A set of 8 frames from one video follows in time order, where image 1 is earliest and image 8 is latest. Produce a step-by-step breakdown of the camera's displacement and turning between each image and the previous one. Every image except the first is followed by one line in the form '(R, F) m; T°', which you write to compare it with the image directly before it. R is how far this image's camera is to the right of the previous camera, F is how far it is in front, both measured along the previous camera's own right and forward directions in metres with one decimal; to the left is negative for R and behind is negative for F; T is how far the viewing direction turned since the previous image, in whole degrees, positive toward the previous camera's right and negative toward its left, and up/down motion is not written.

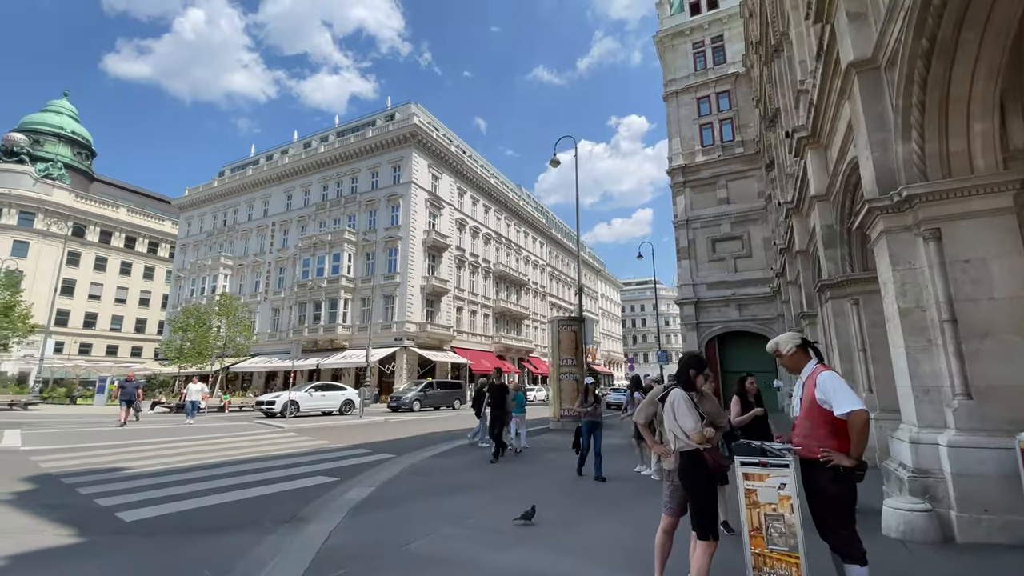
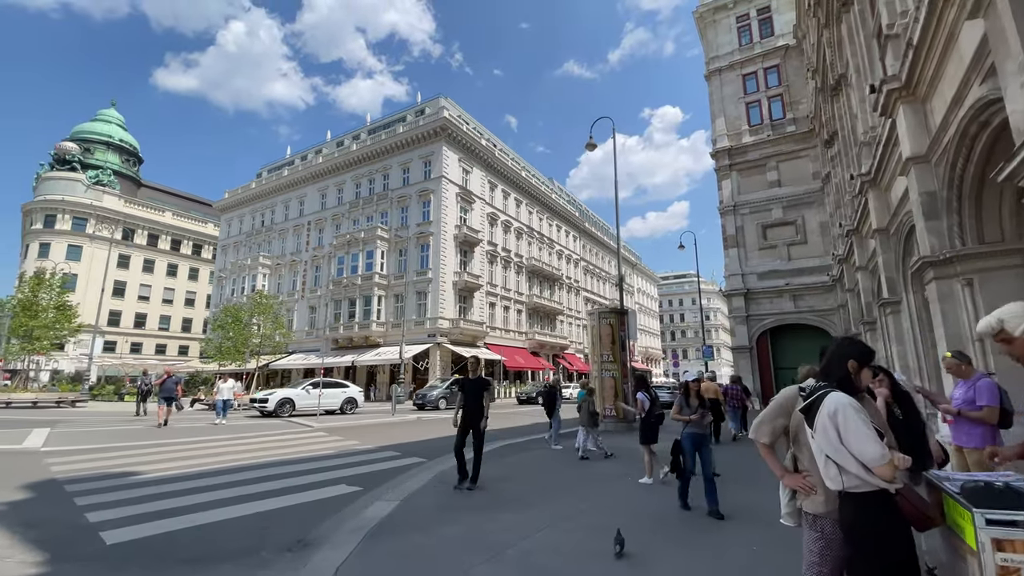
(-0.1, +1.0) m; -4°
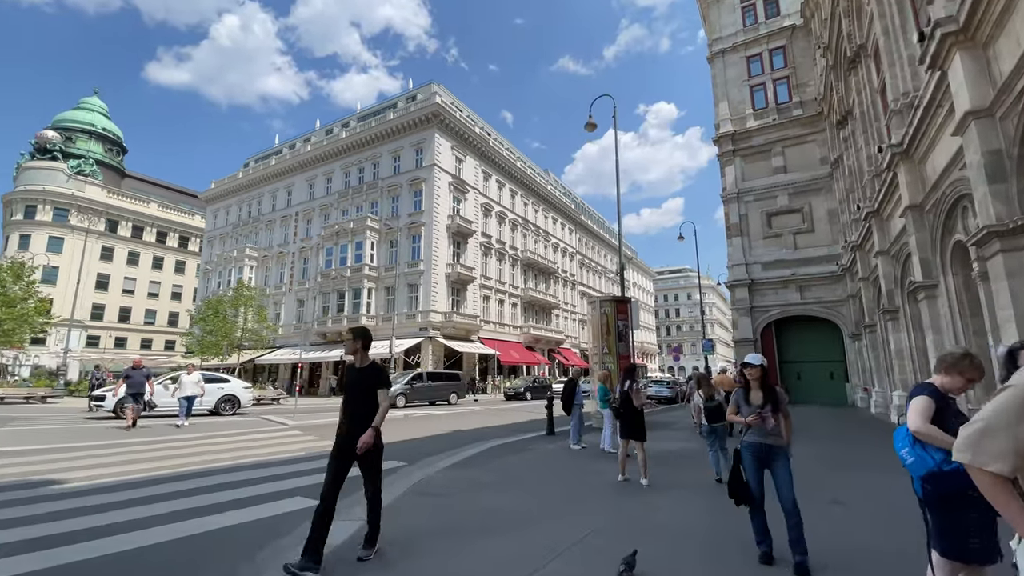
(0.0, +1.1) m; +1°
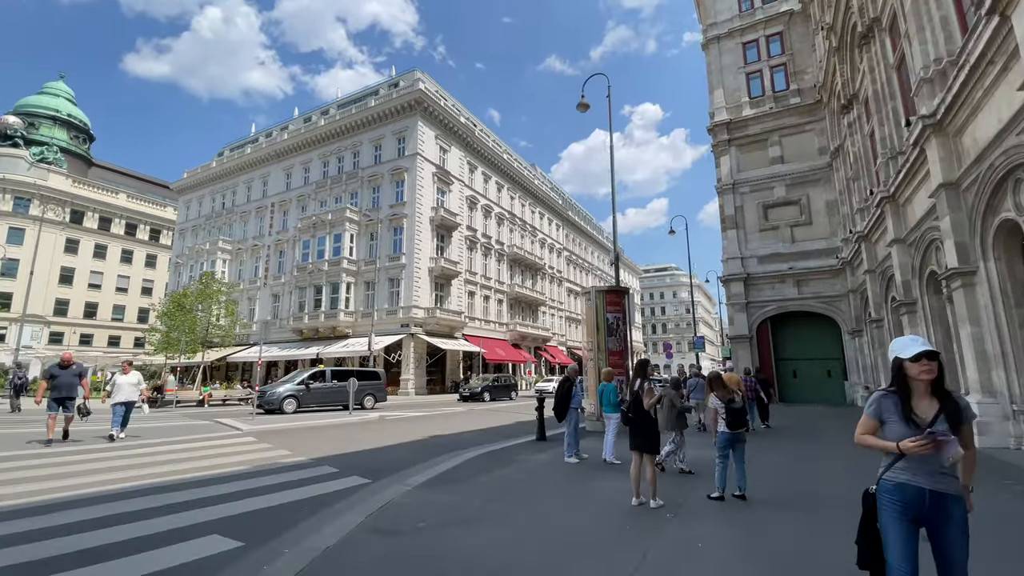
(0.0, +1.3) m; +2°
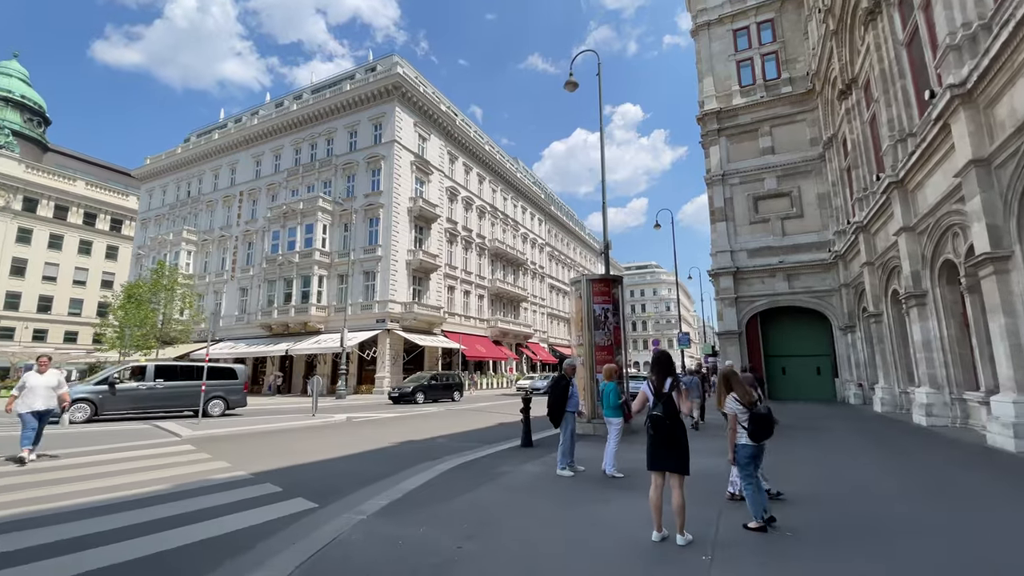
(0.0, +1.2) m; +2°
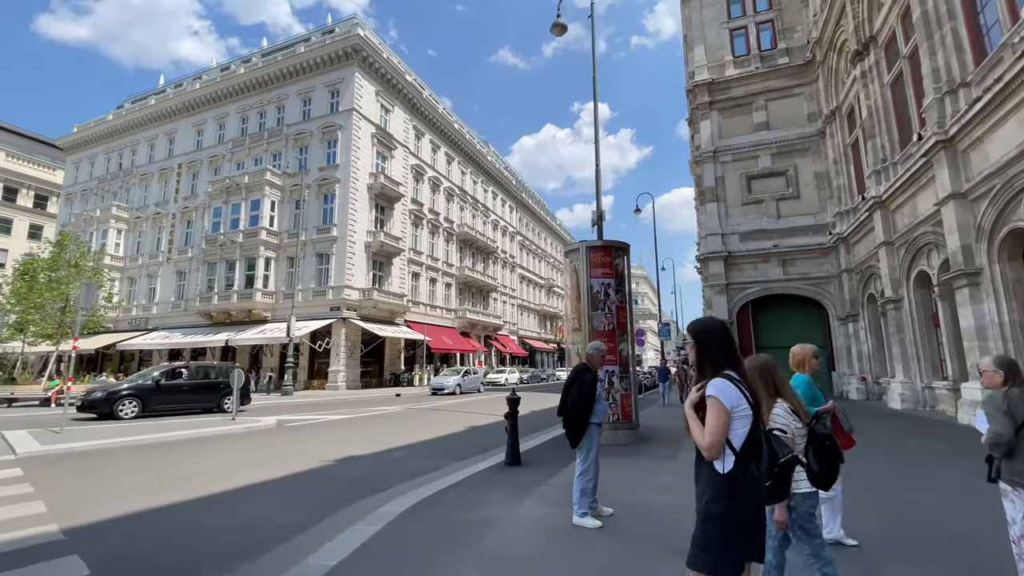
(-0.2, +2.4) m; +4°
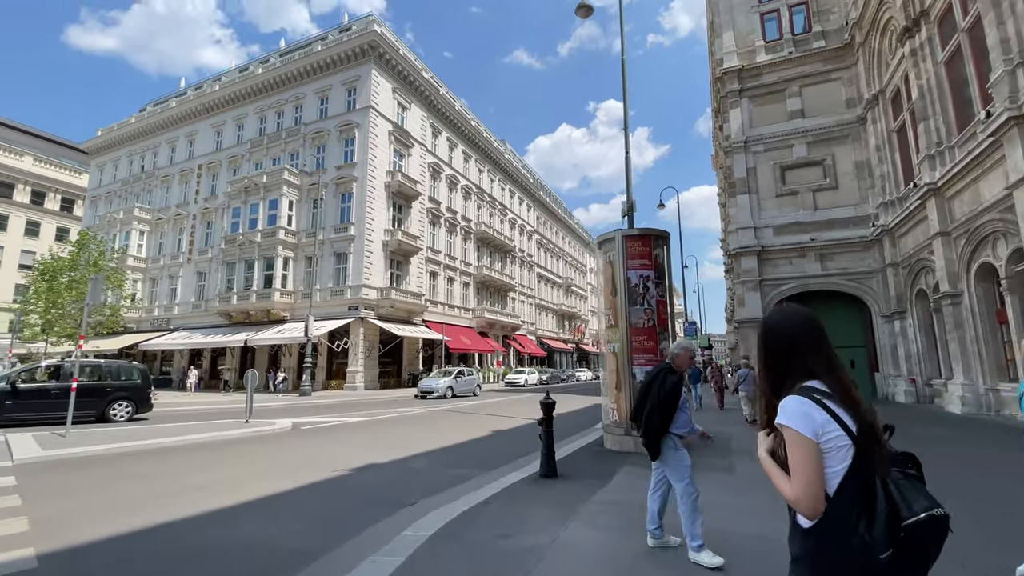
(-0.2, +0.7) m; -2°
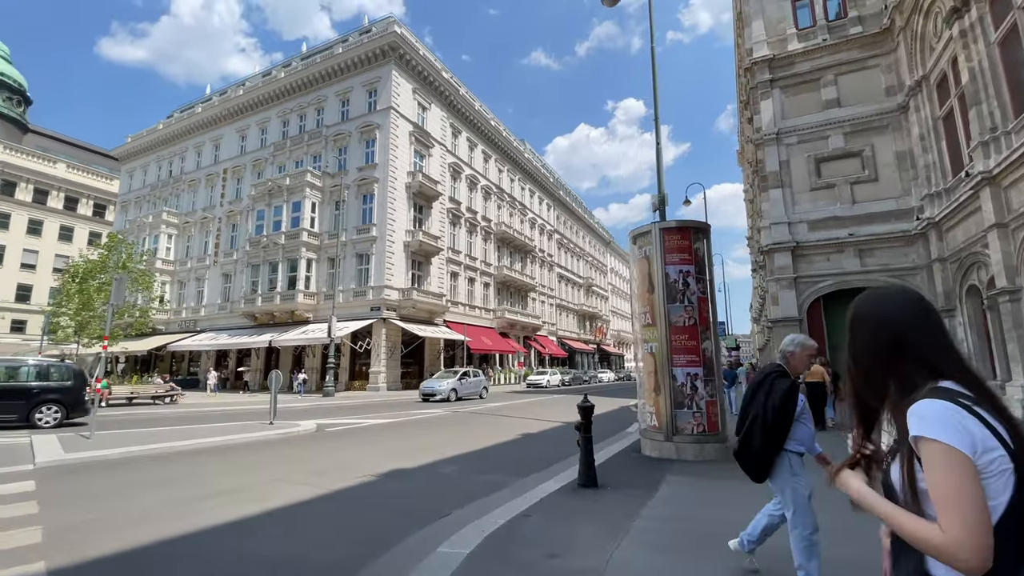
(-0.2, +0.4) m; -2°
